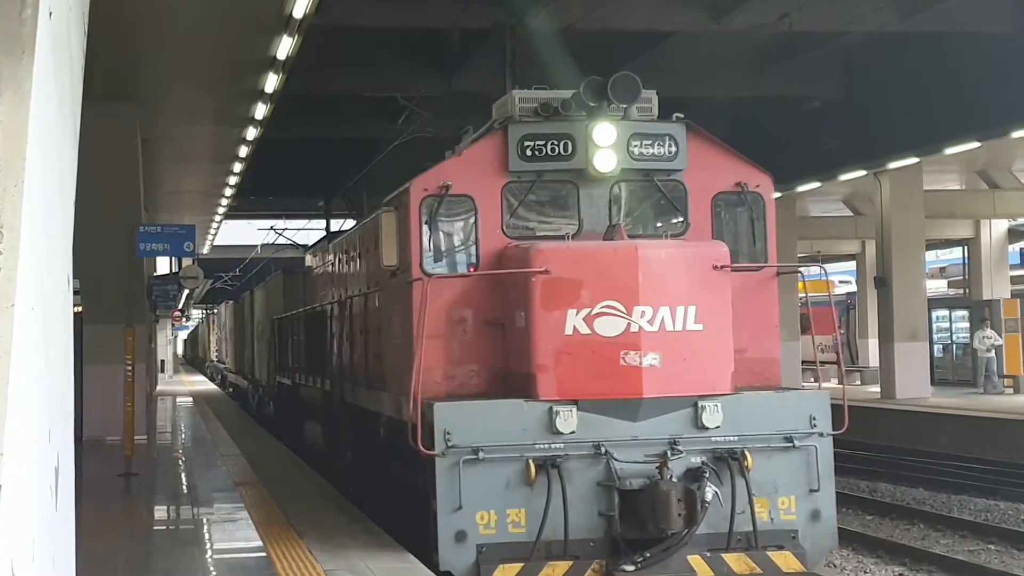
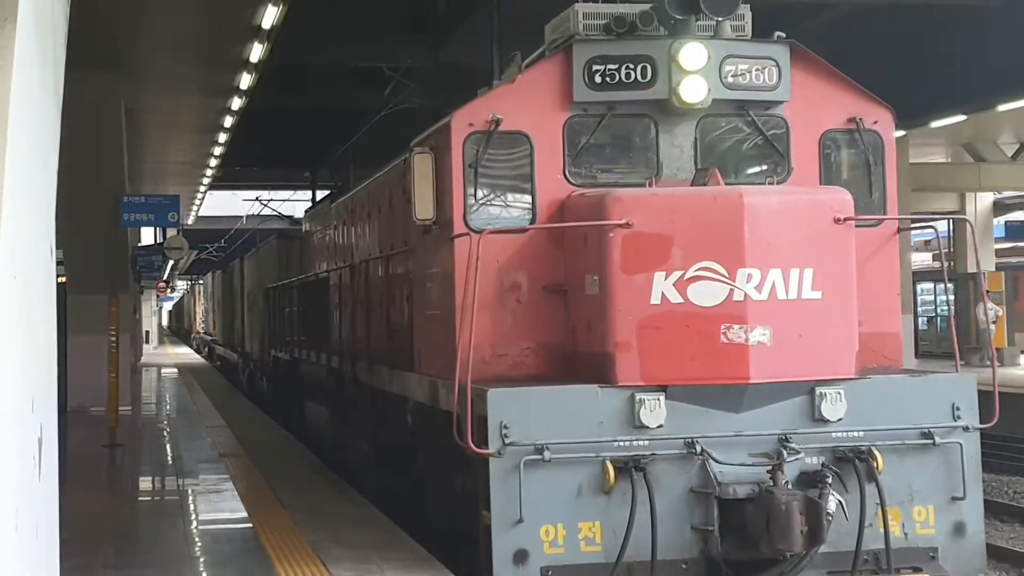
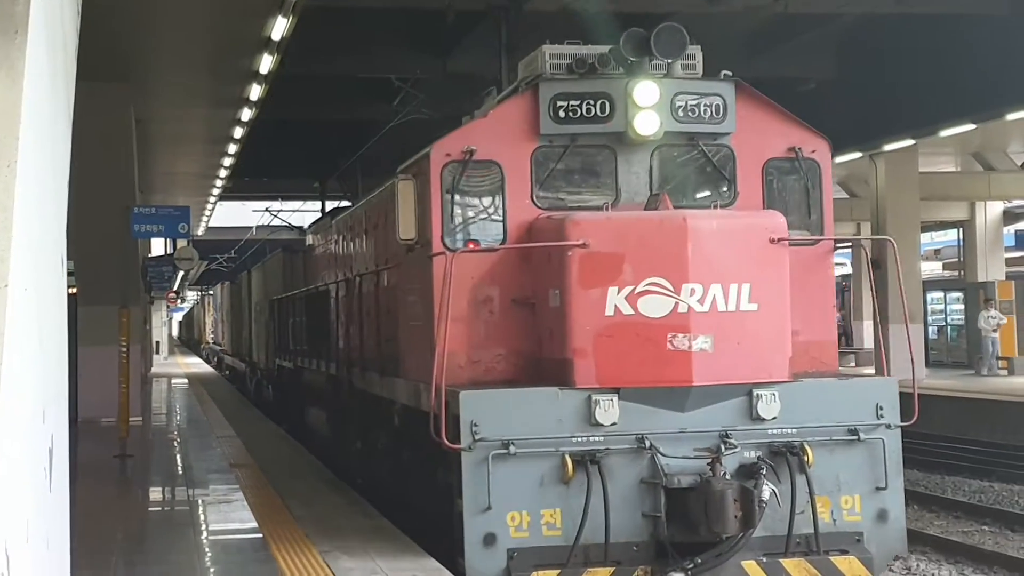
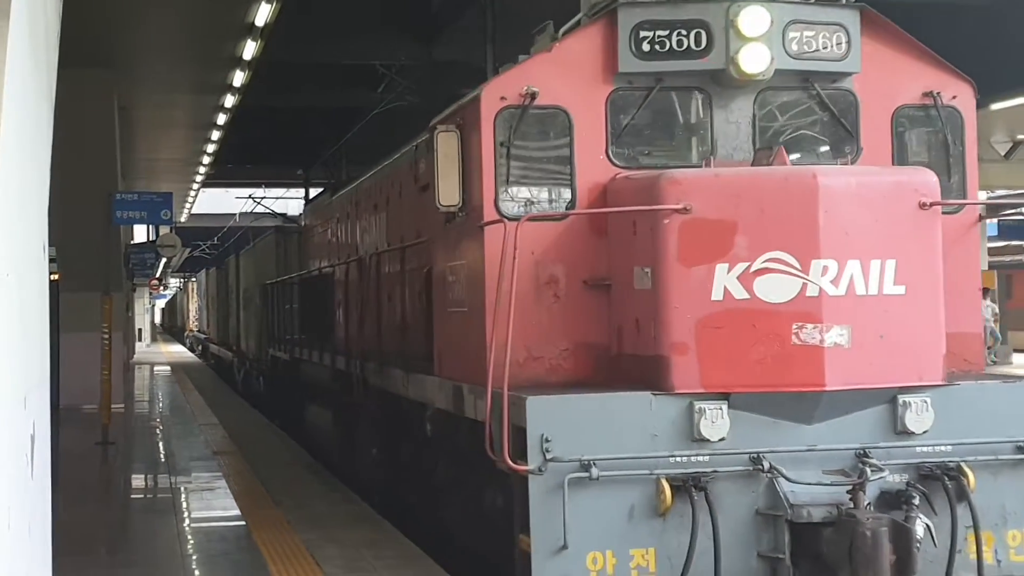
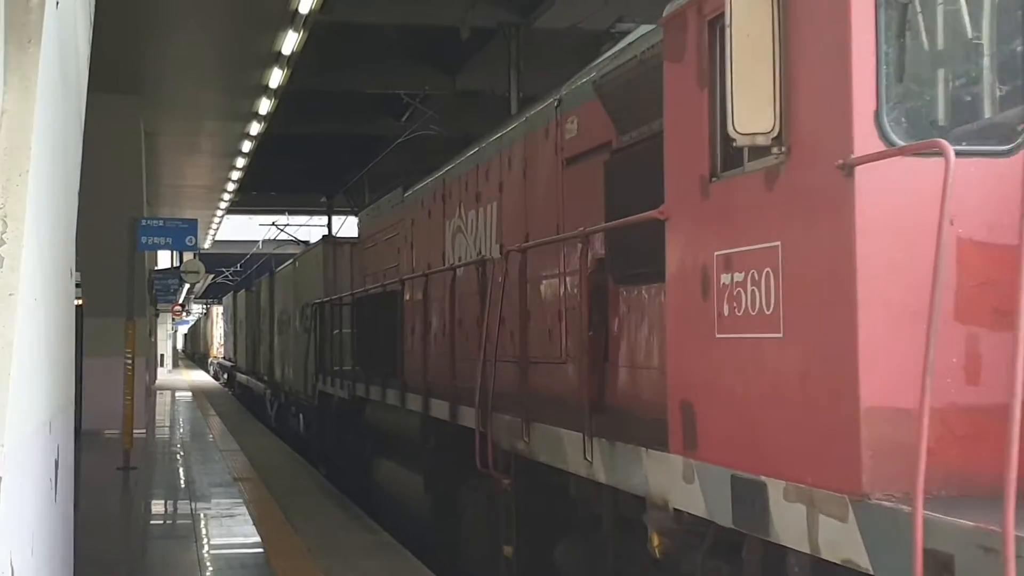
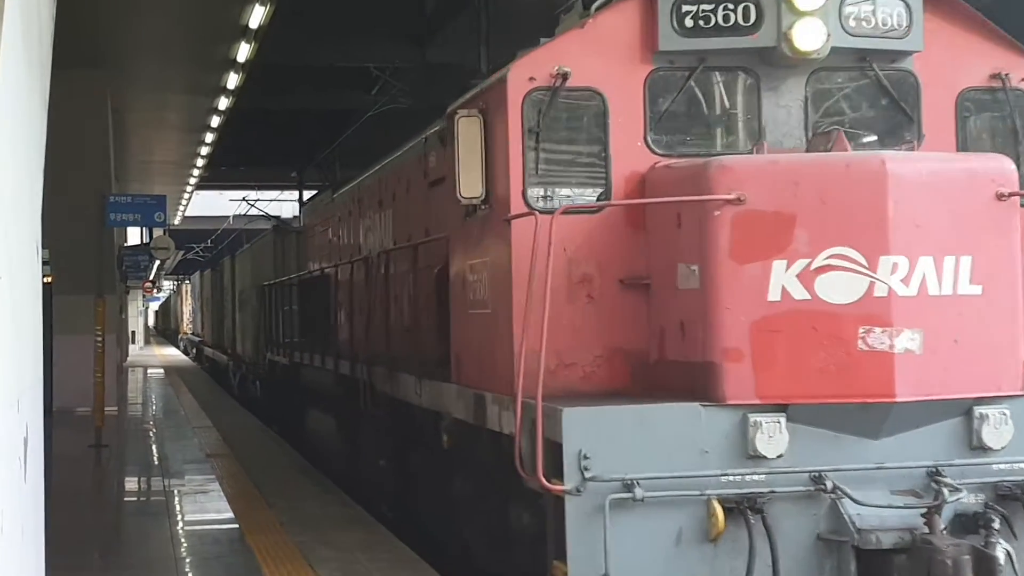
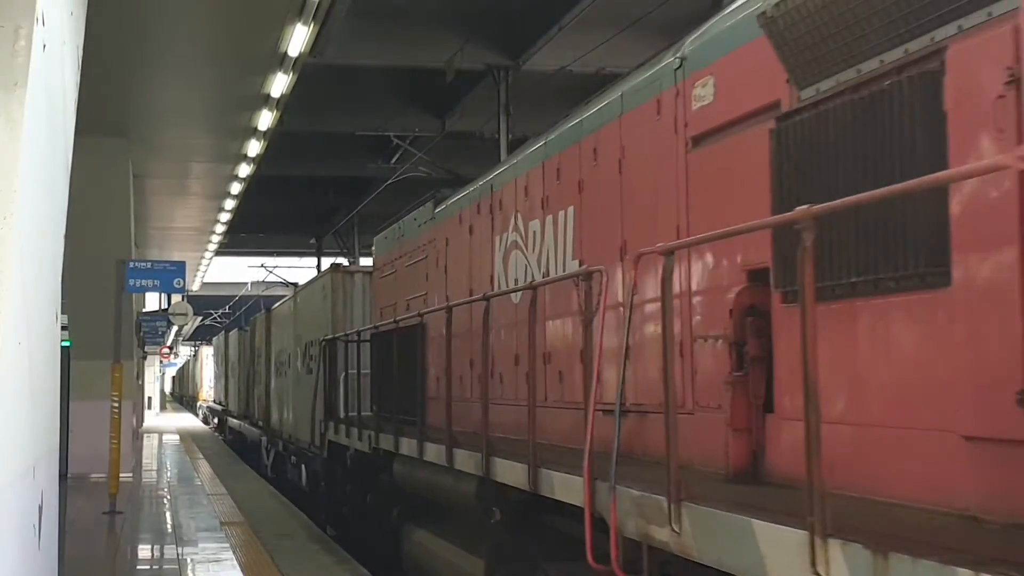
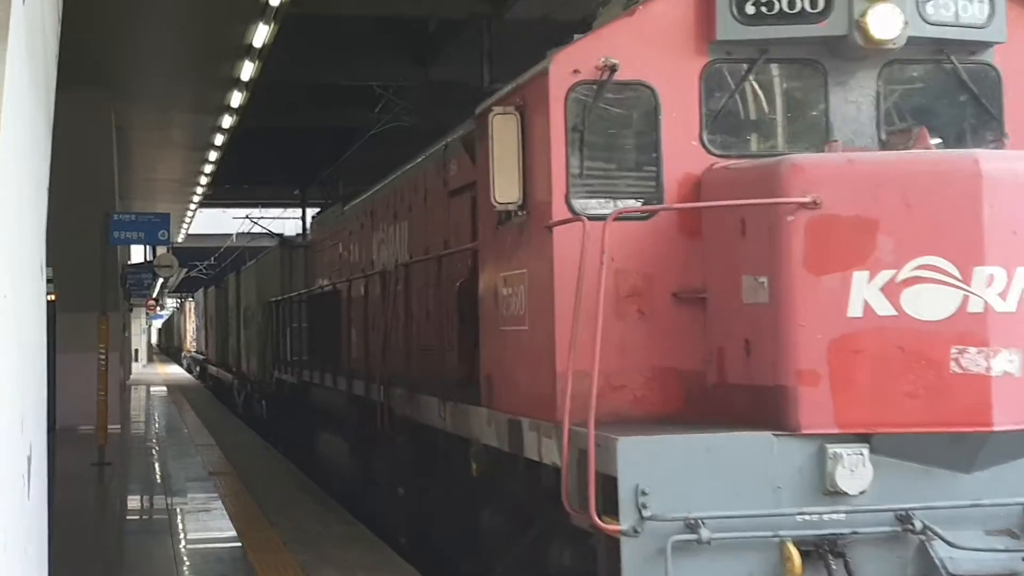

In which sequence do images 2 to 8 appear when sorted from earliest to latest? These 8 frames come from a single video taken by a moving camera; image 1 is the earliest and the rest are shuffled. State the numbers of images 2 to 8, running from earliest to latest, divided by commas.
3, 2, 4, 6, 8, 5, 7
